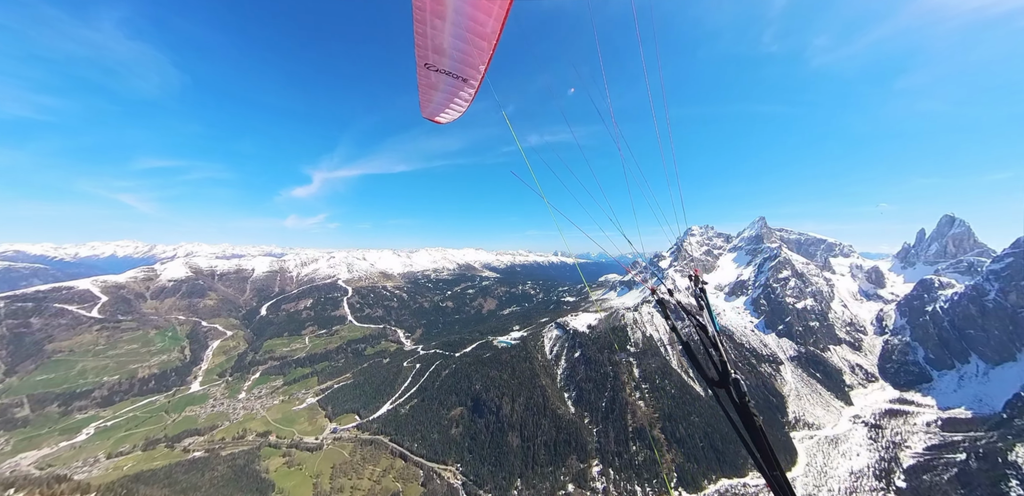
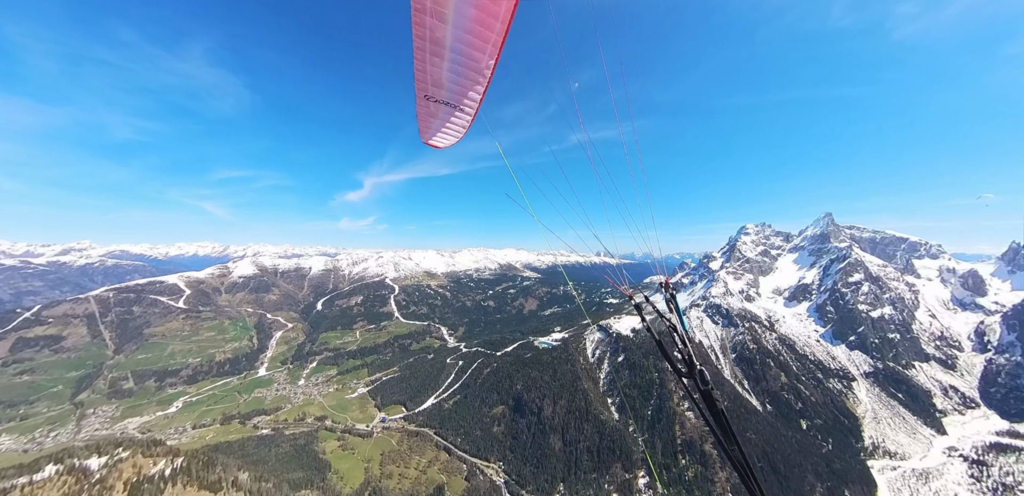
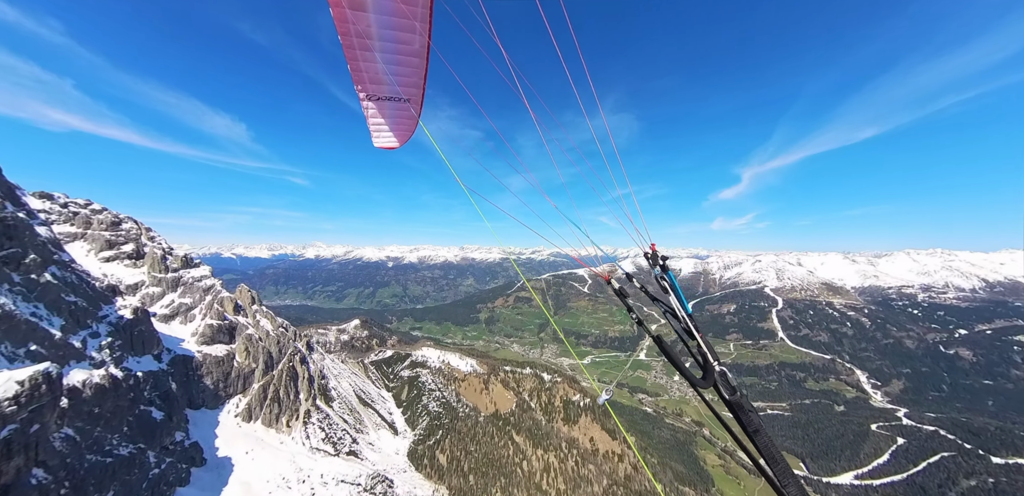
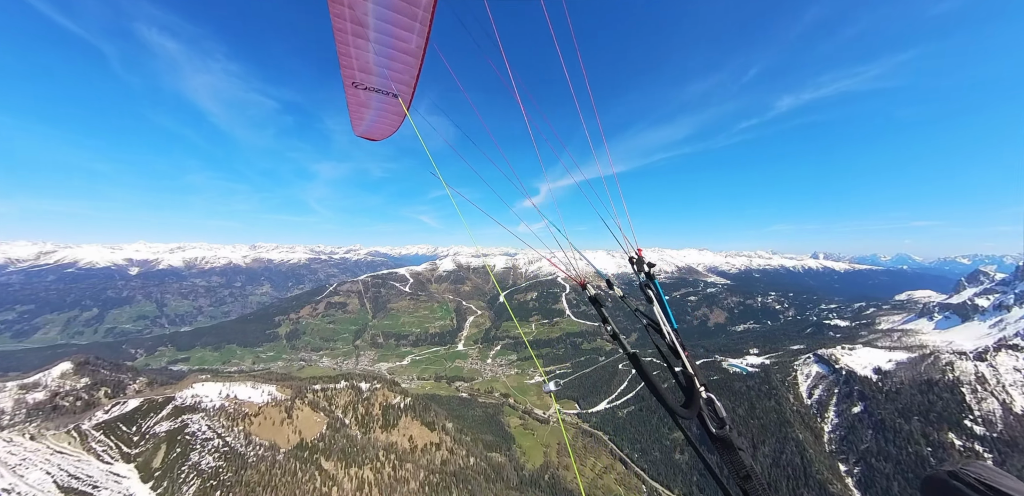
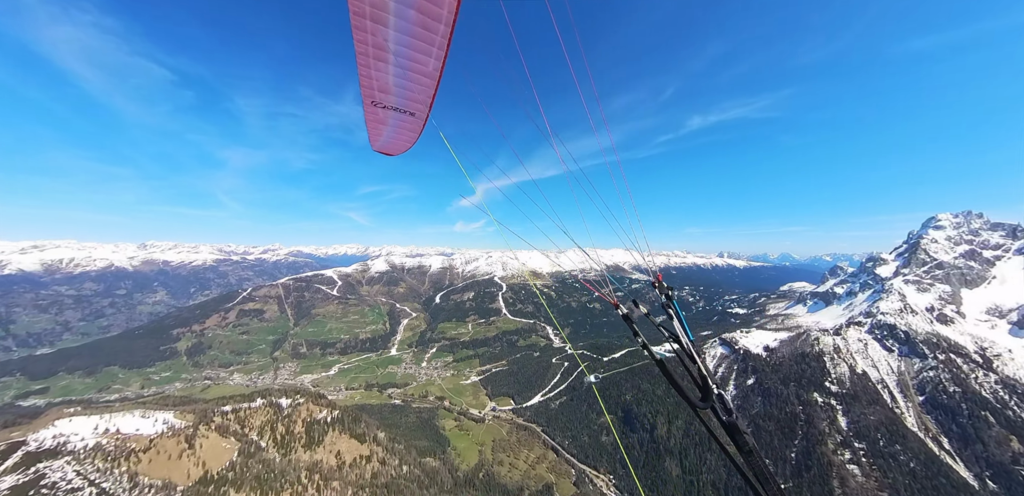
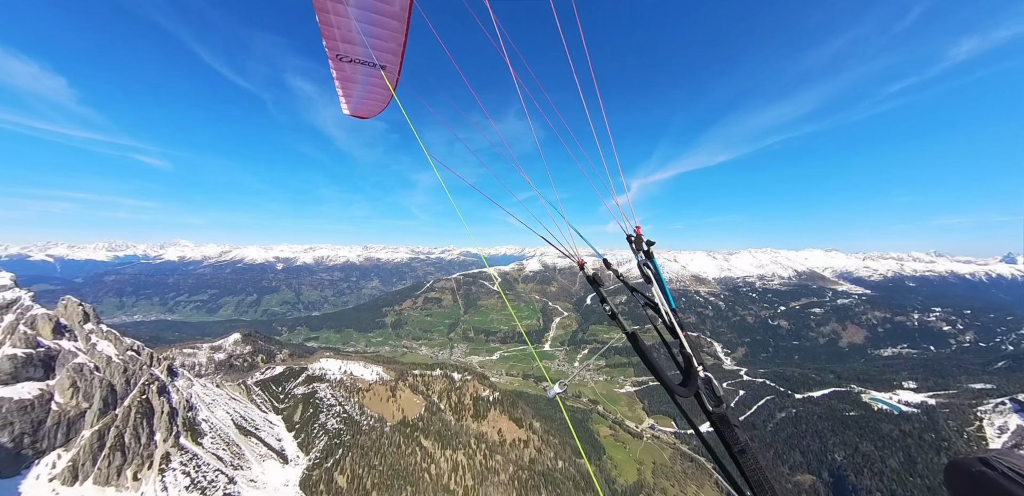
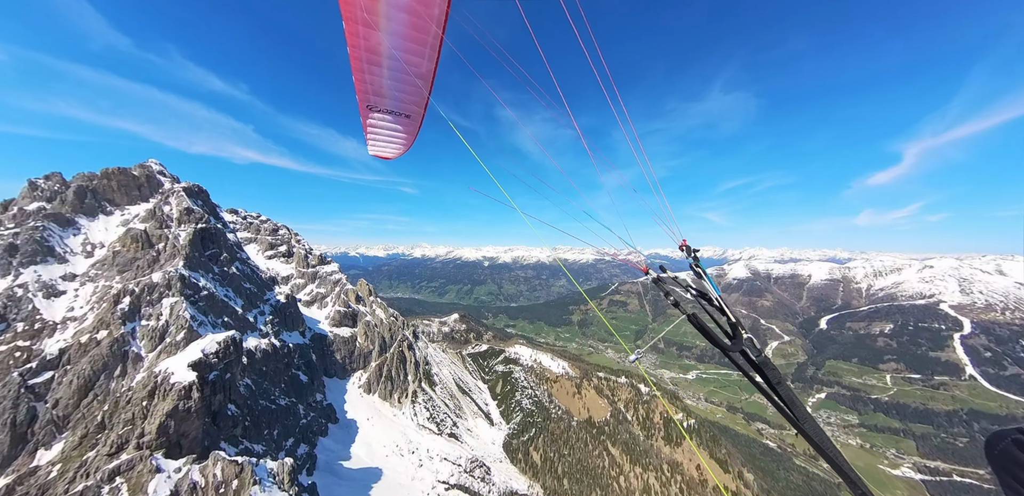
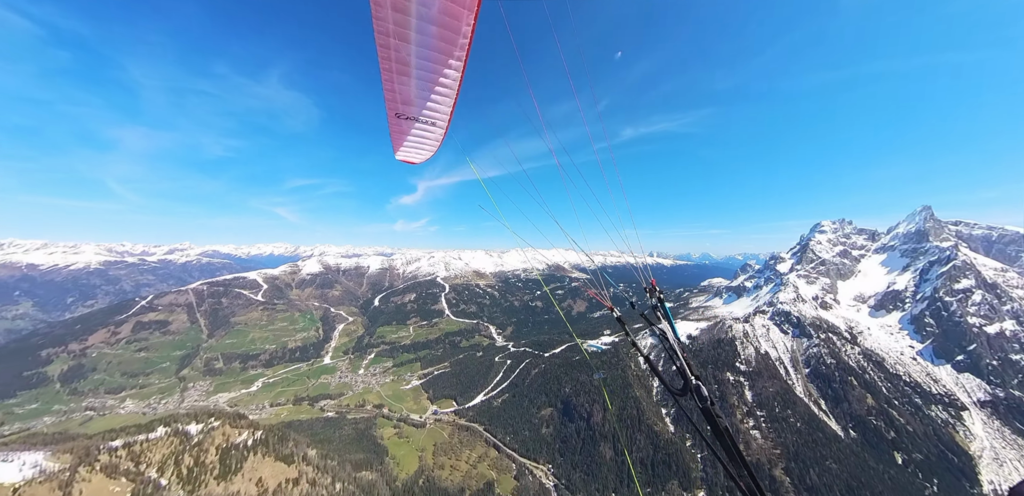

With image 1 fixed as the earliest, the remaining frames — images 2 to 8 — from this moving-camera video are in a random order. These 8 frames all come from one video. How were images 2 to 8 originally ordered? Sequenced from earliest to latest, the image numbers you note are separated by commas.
2, 8, 5, 4, 6, 3, 7
